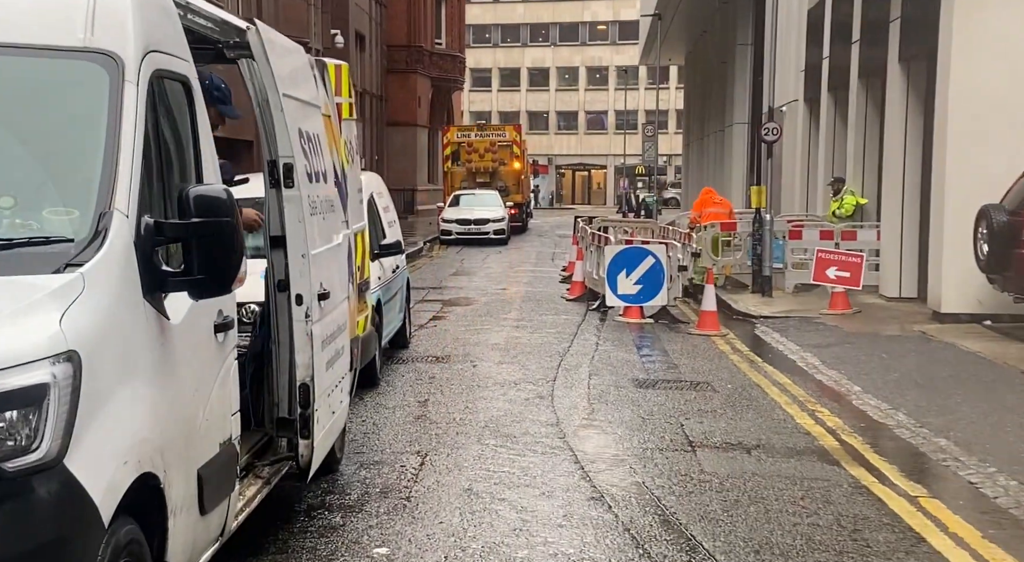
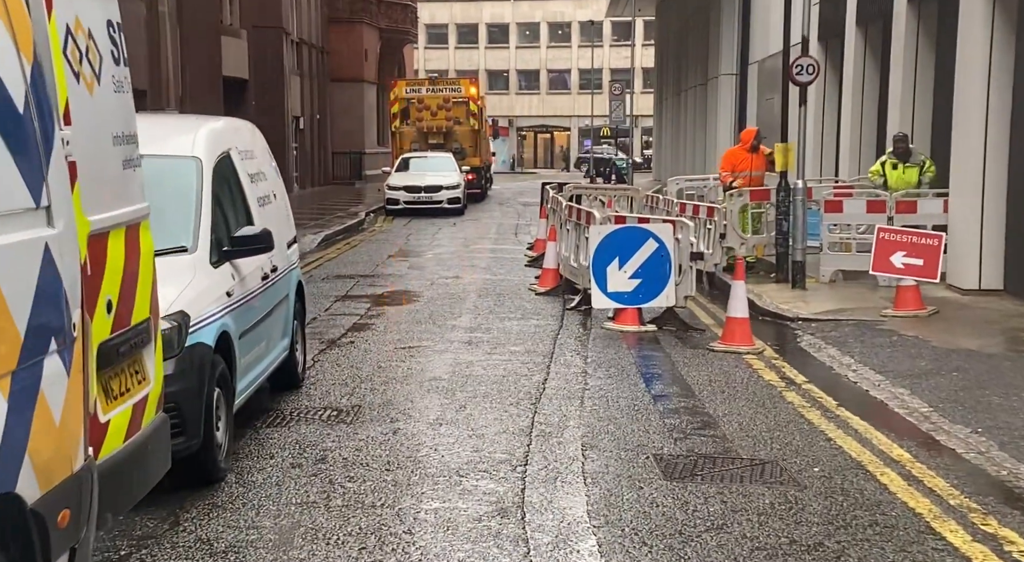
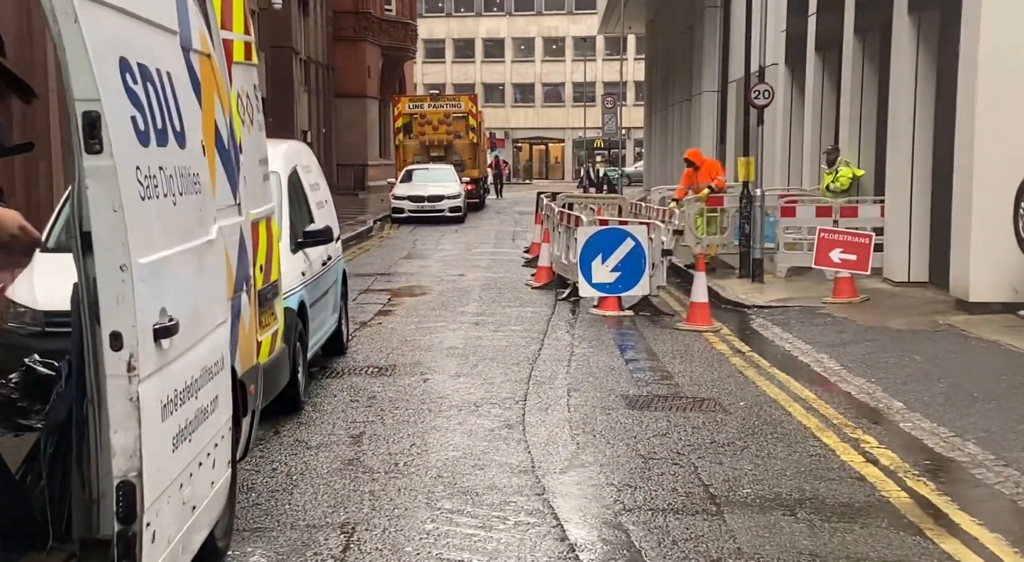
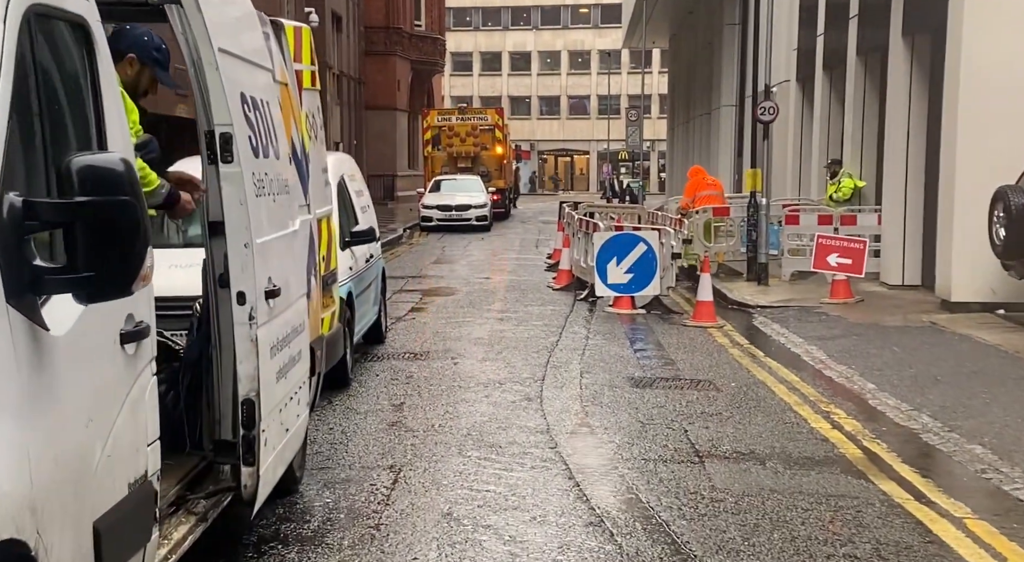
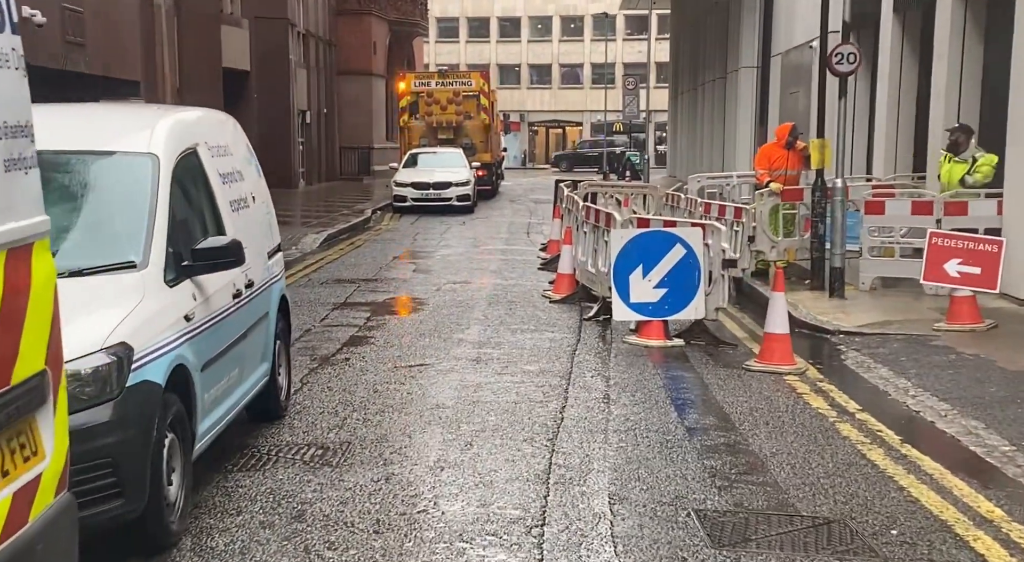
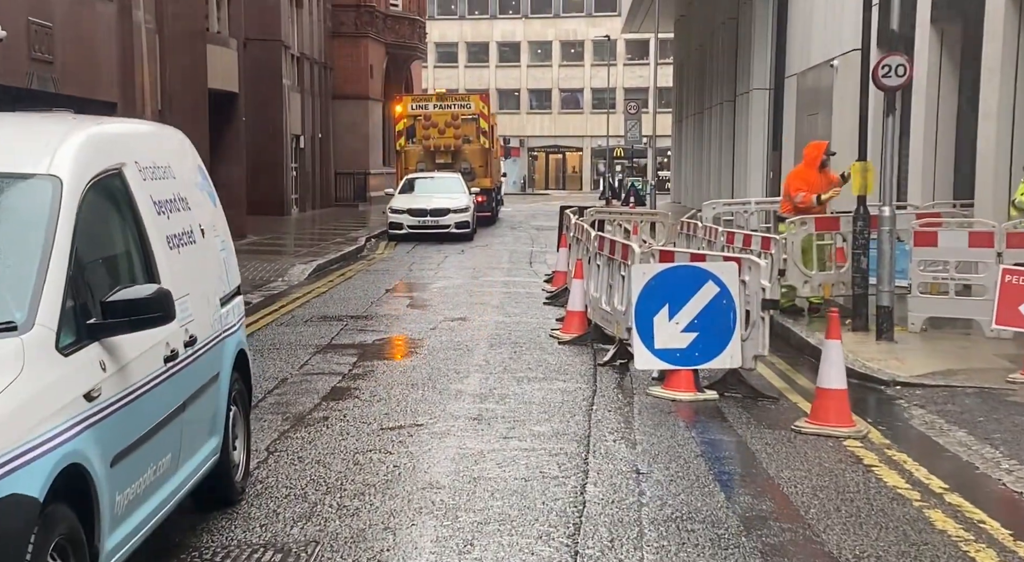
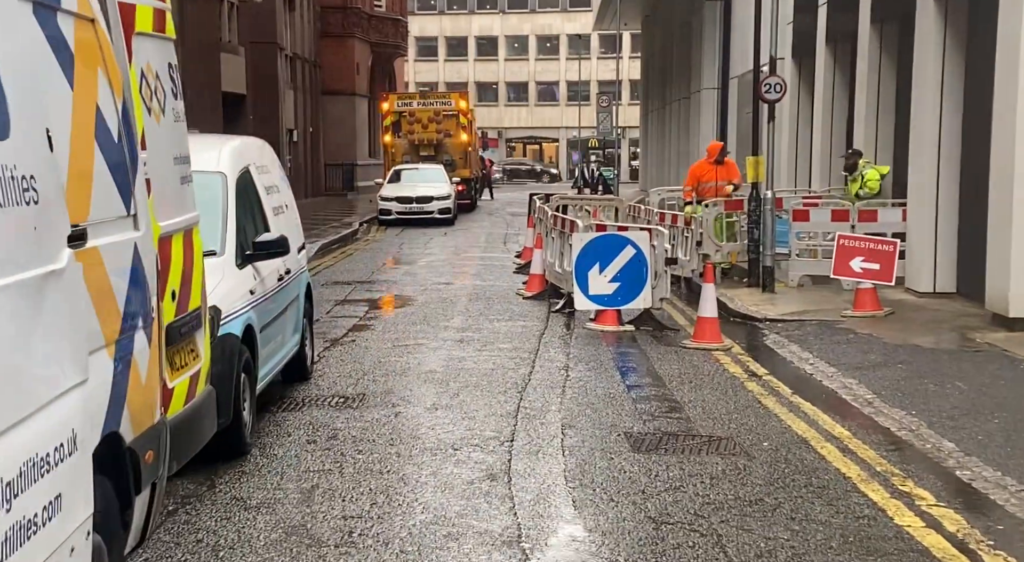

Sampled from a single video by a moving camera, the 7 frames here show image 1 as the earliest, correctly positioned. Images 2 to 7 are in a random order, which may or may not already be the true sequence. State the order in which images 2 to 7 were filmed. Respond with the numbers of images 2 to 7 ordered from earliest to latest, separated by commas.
4, 3, 7, 2, 5, 6
